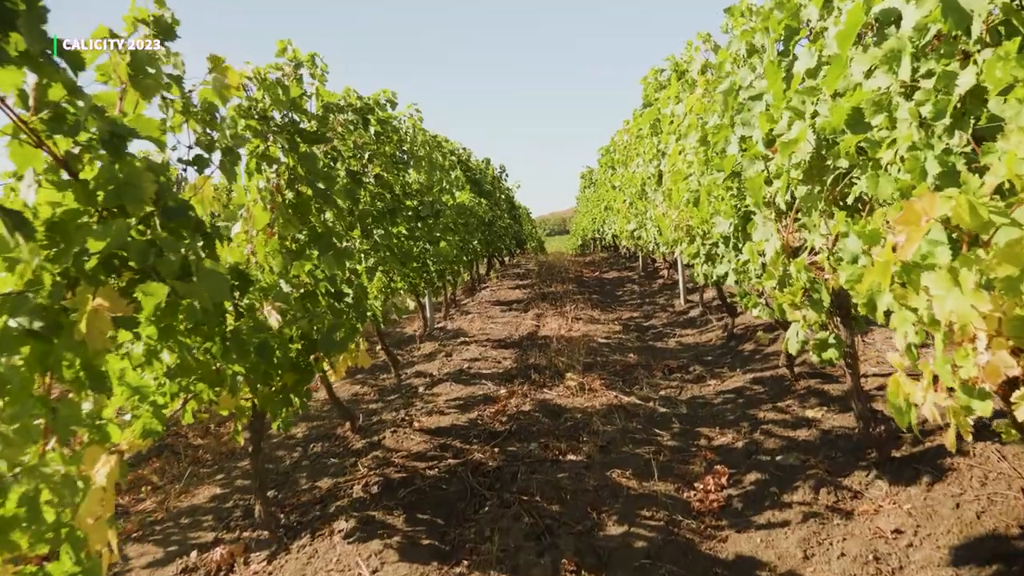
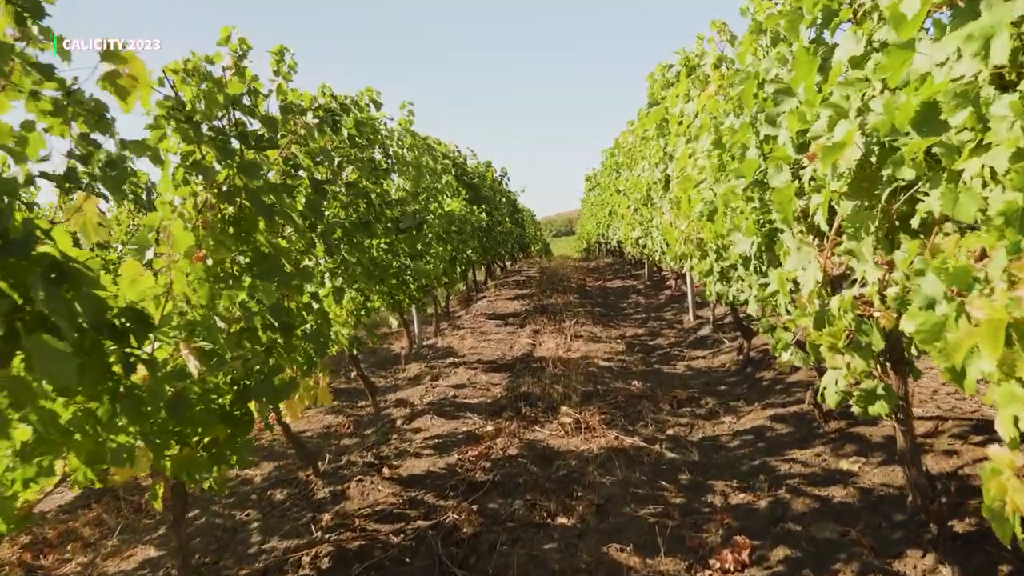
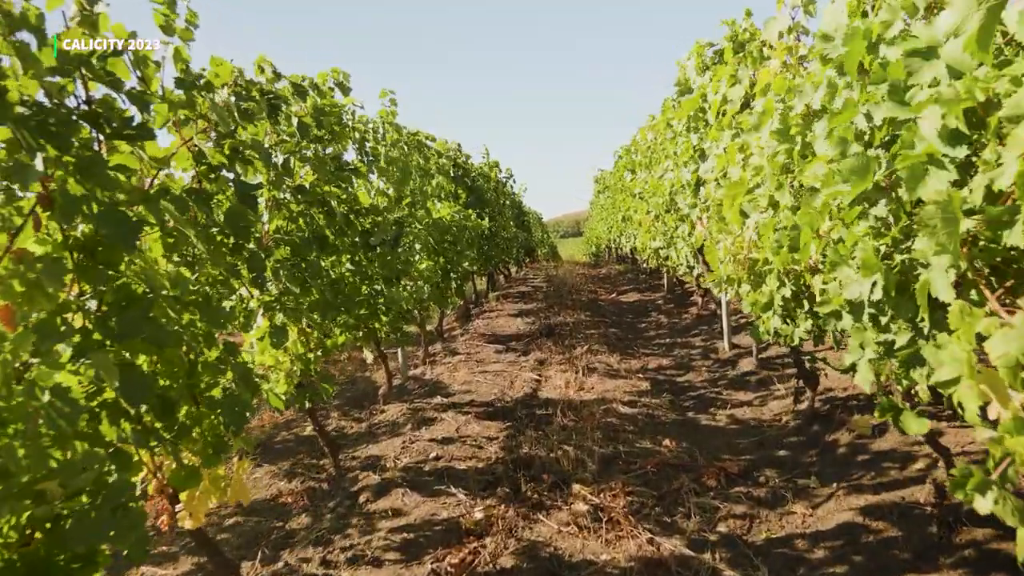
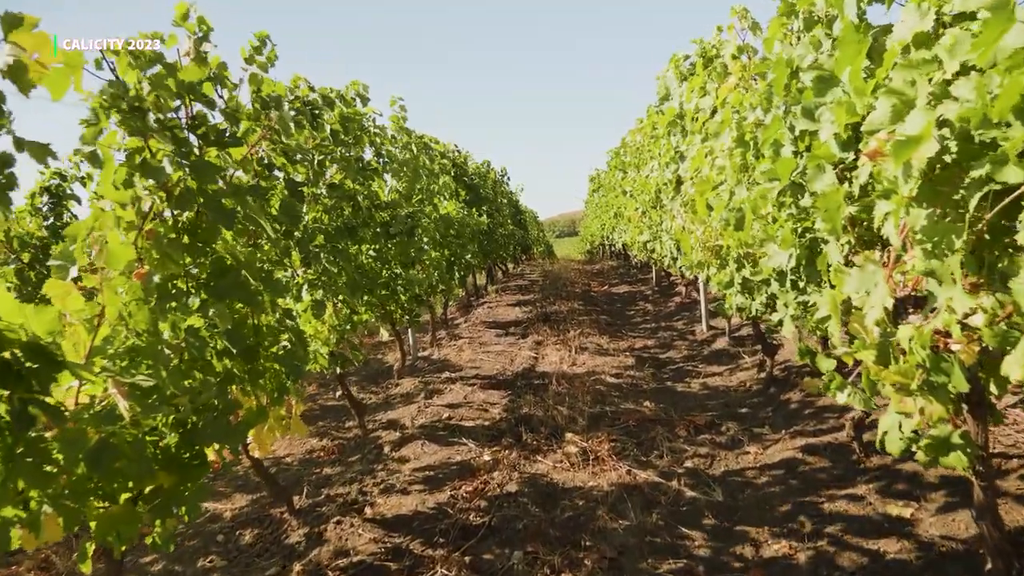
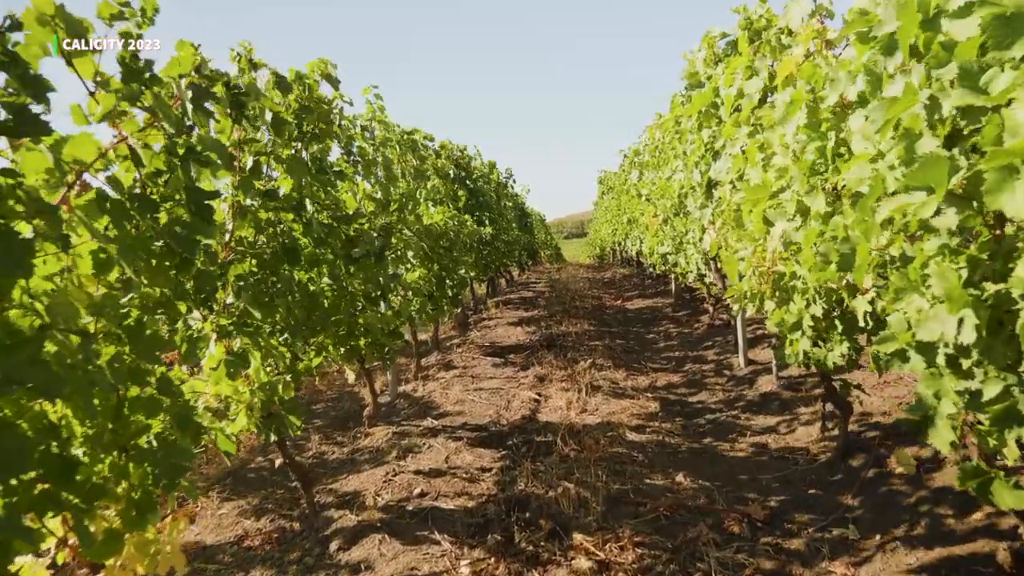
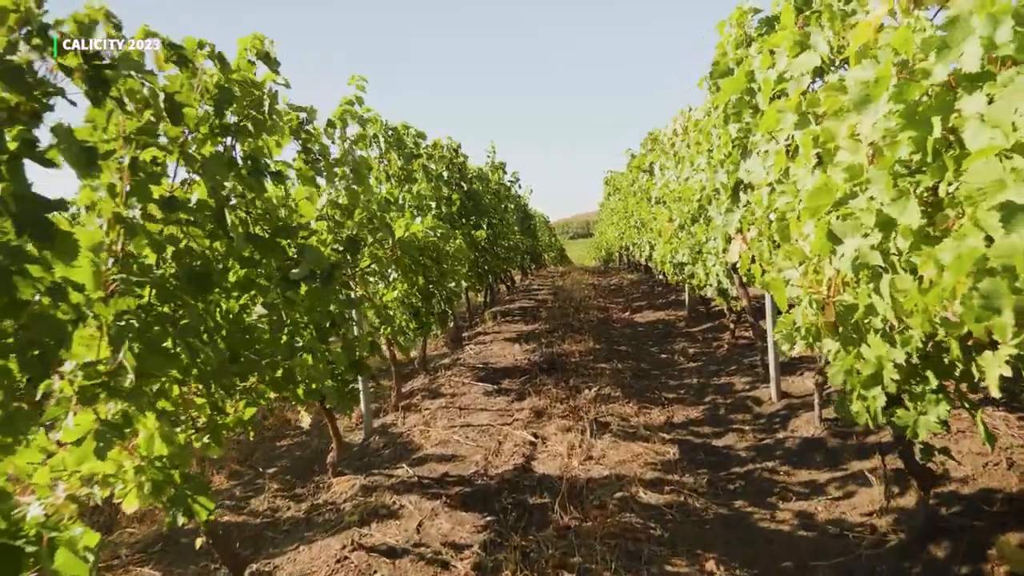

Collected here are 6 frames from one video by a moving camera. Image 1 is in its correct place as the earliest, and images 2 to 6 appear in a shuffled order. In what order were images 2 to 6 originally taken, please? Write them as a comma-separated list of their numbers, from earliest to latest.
2, 4, 3, 5, 6
